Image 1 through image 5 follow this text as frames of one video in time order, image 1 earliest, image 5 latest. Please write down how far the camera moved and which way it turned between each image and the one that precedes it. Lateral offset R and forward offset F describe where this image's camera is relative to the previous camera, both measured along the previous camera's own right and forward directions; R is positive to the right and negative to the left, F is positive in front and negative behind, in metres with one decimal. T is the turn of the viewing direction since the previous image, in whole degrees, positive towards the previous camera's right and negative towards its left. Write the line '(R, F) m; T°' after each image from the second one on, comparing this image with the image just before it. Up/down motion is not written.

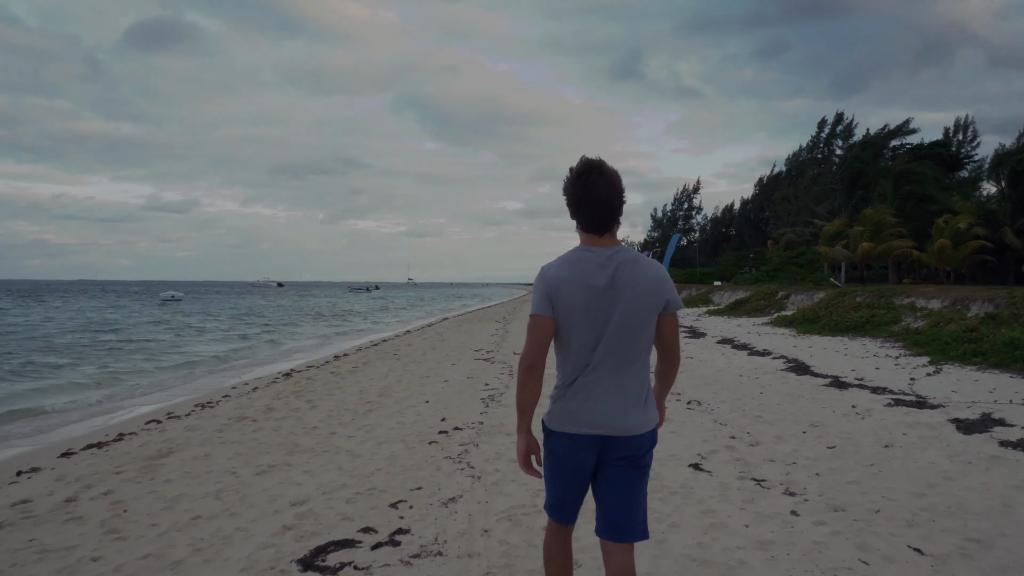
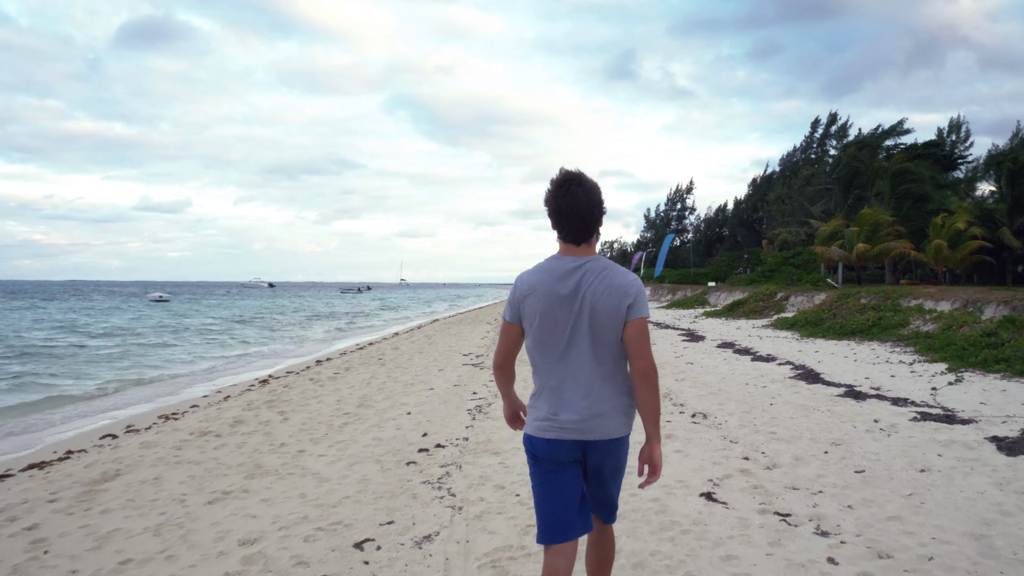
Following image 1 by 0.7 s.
(+0.1, +0.6) m; +1°
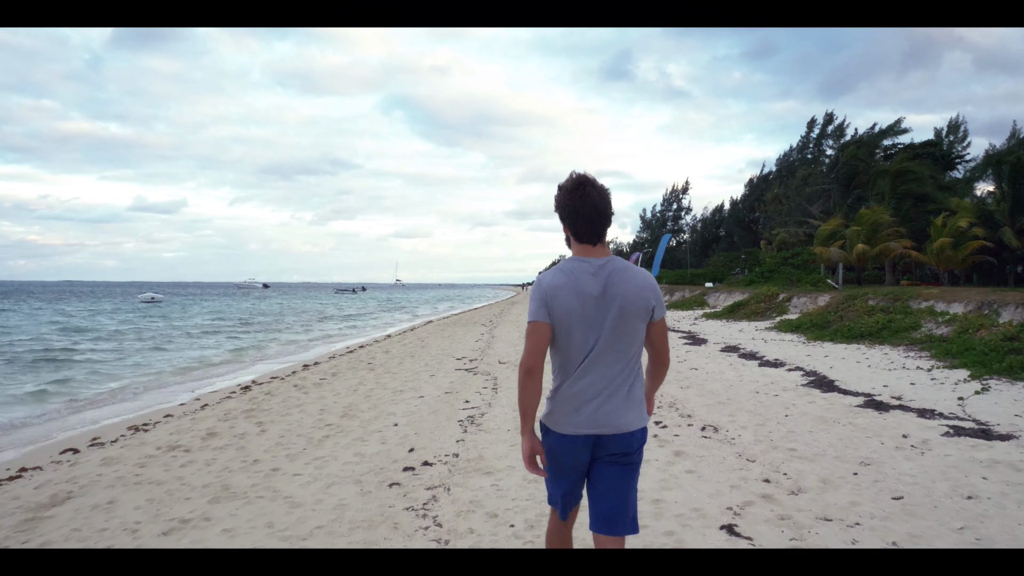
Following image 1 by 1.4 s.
(0.0, +0.5) m; 0°
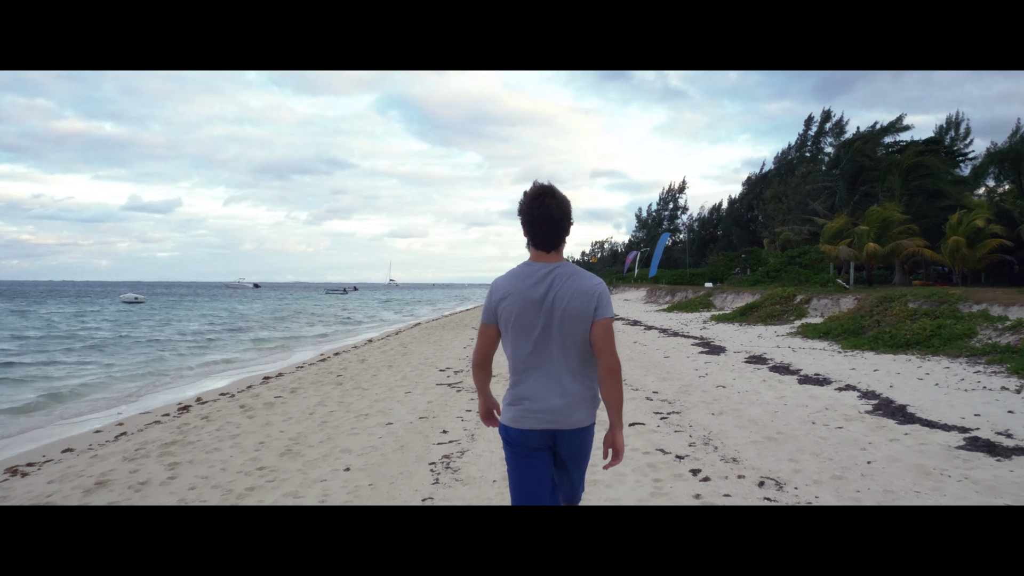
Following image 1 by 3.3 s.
(+0.1, +1.5) m; +1°
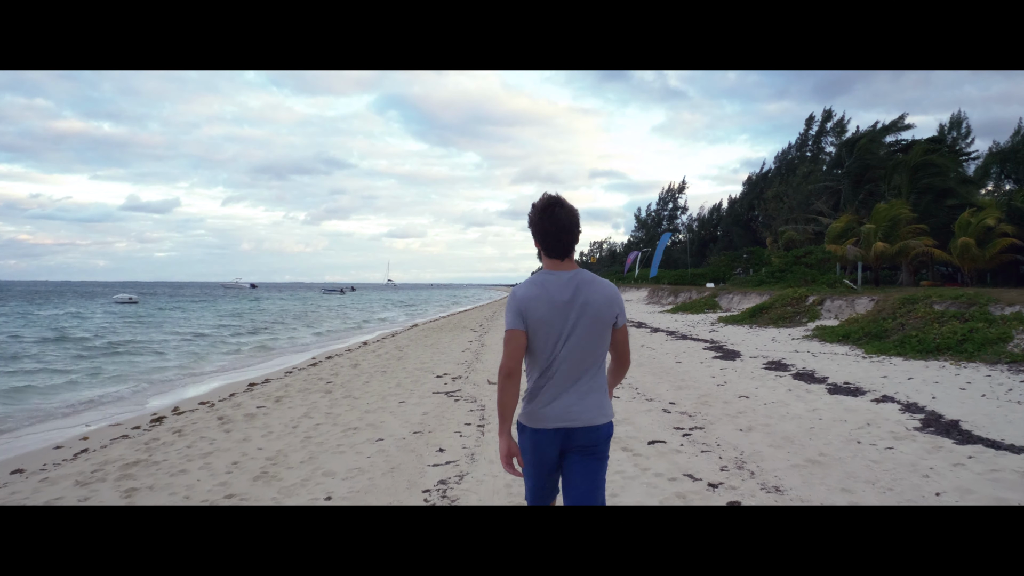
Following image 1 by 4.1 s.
(-0.1, +0.6) m; 0°
